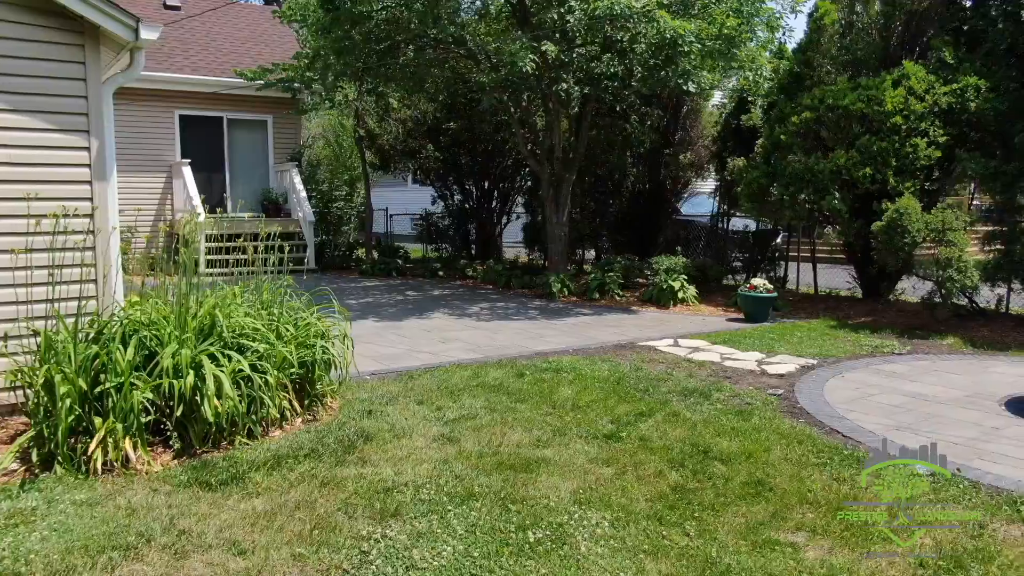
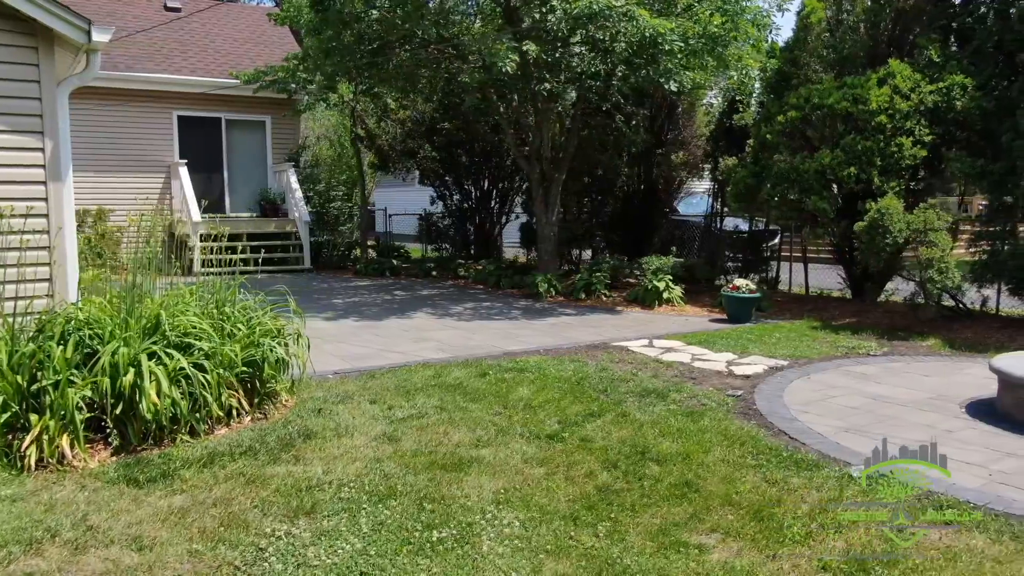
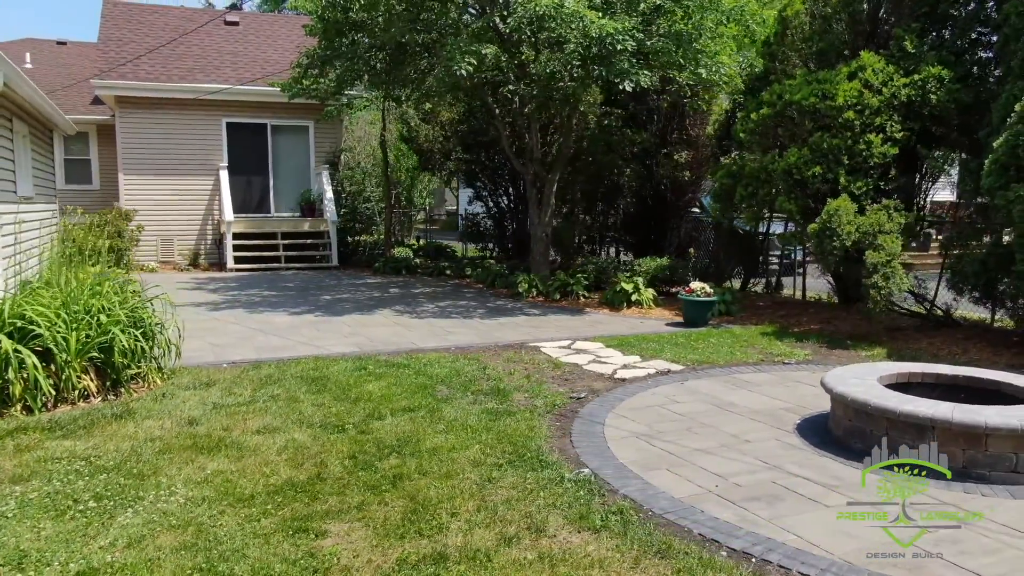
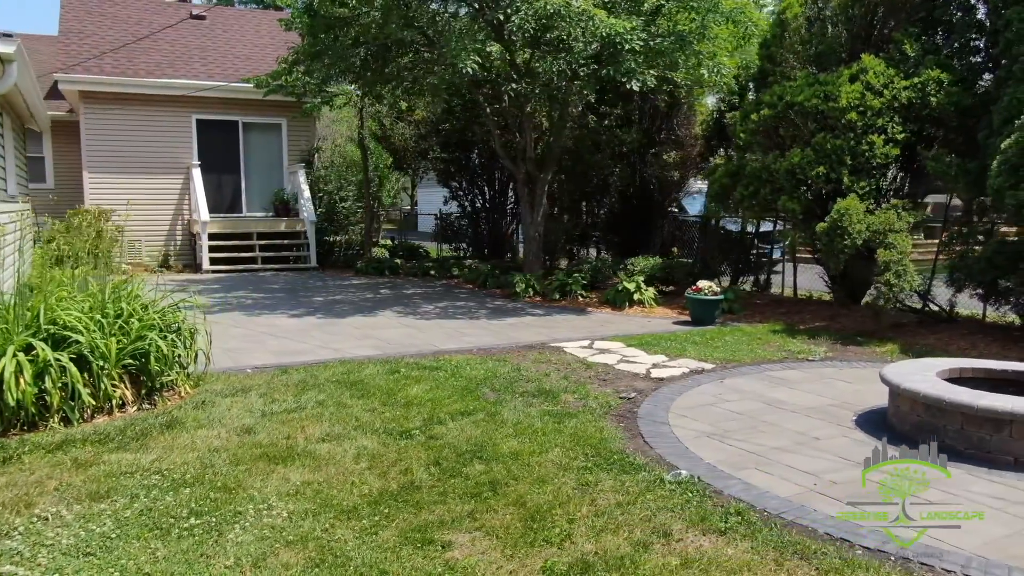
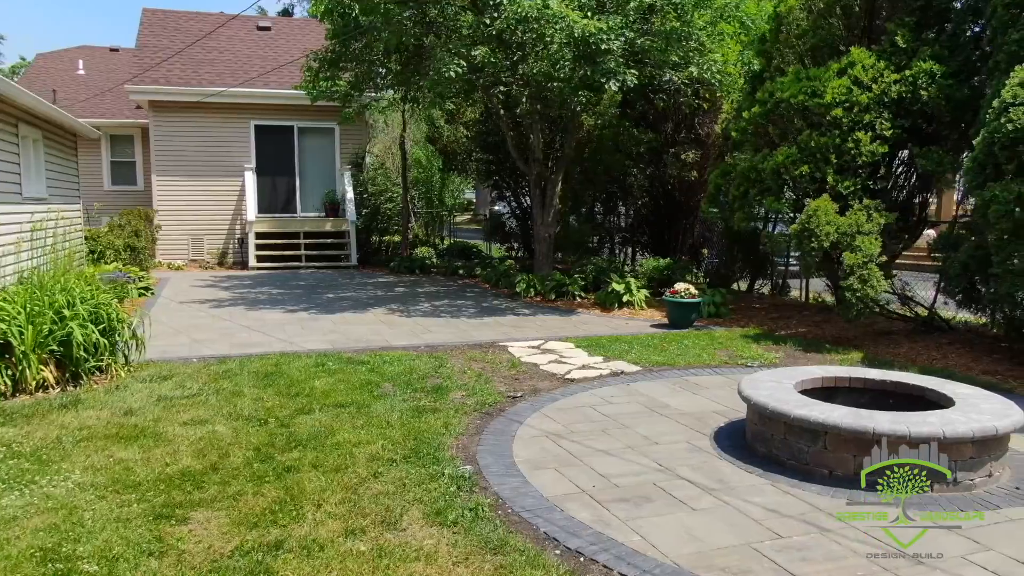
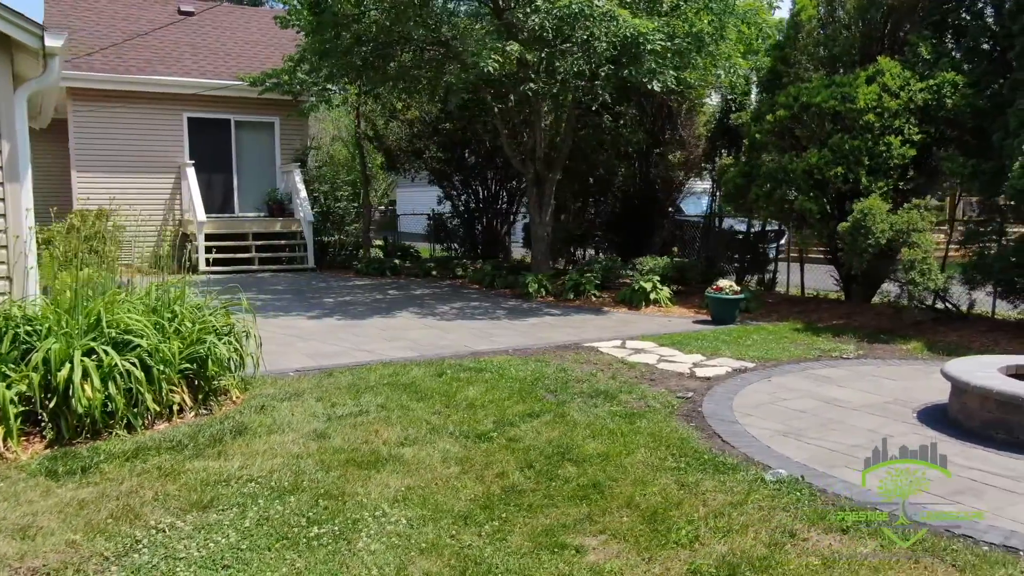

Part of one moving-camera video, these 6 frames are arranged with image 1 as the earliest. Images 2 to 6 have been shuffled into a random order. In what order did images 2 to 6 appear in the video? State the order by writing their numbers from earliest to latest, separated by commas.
2, 6, 4, 3, 5
